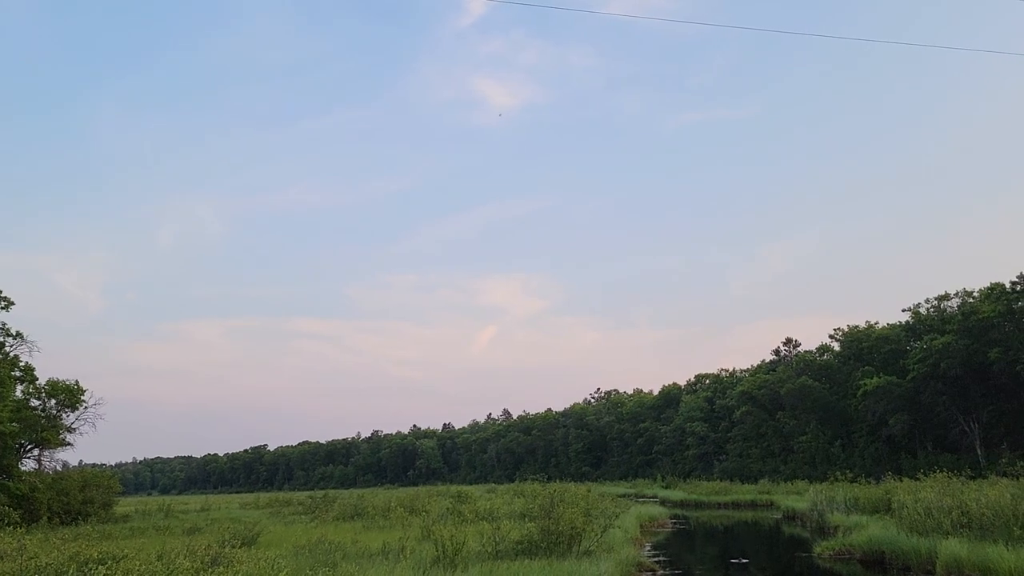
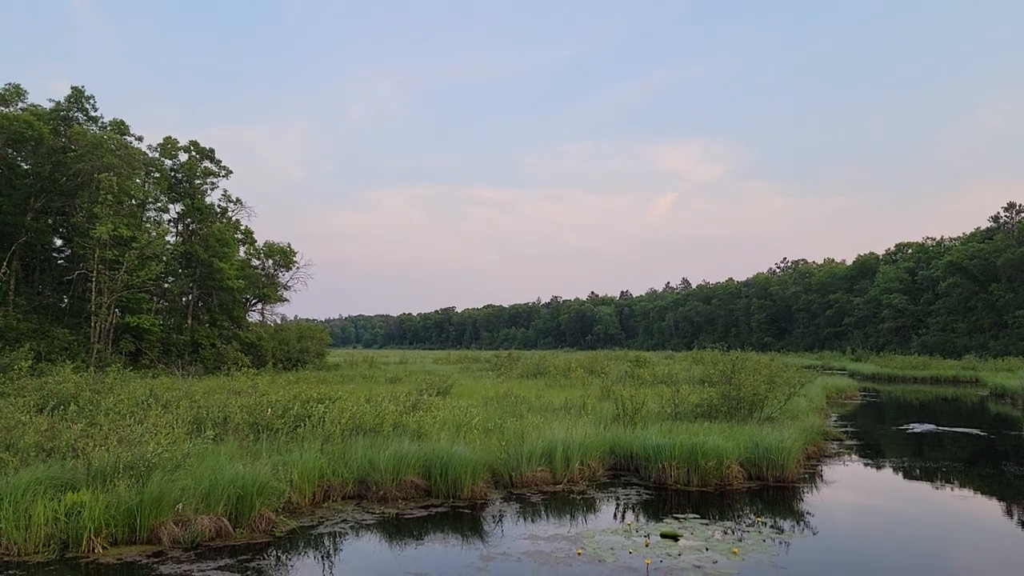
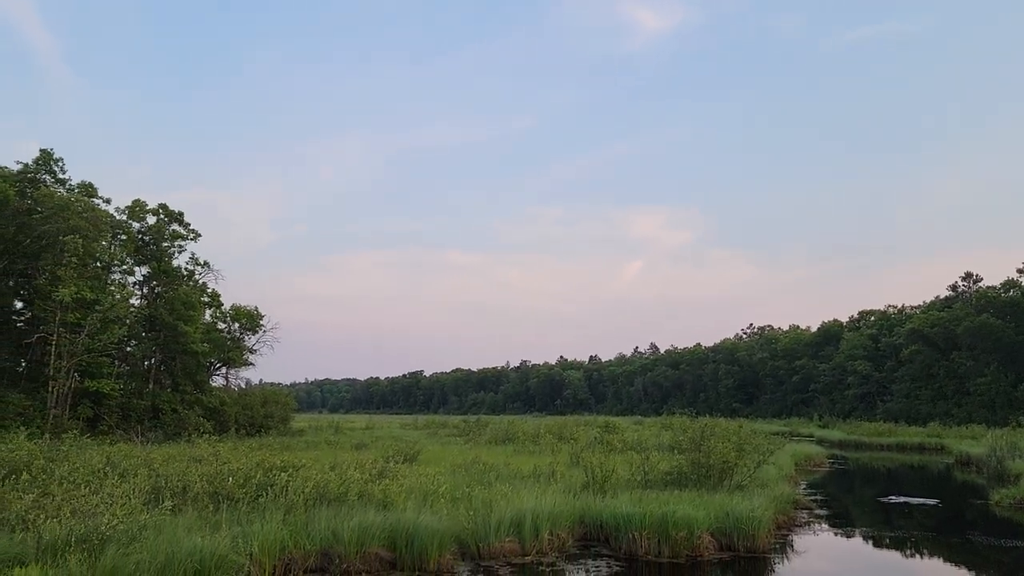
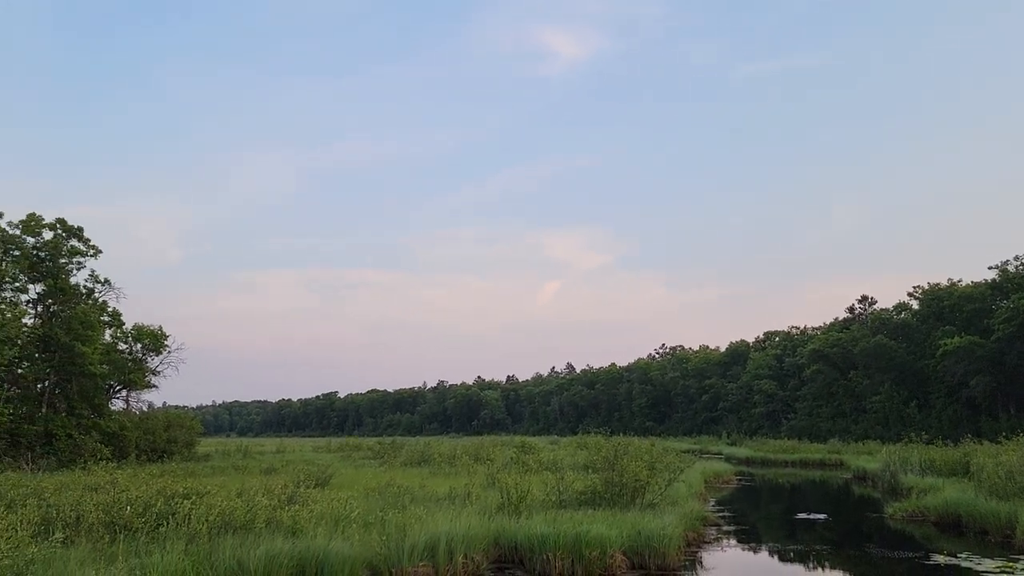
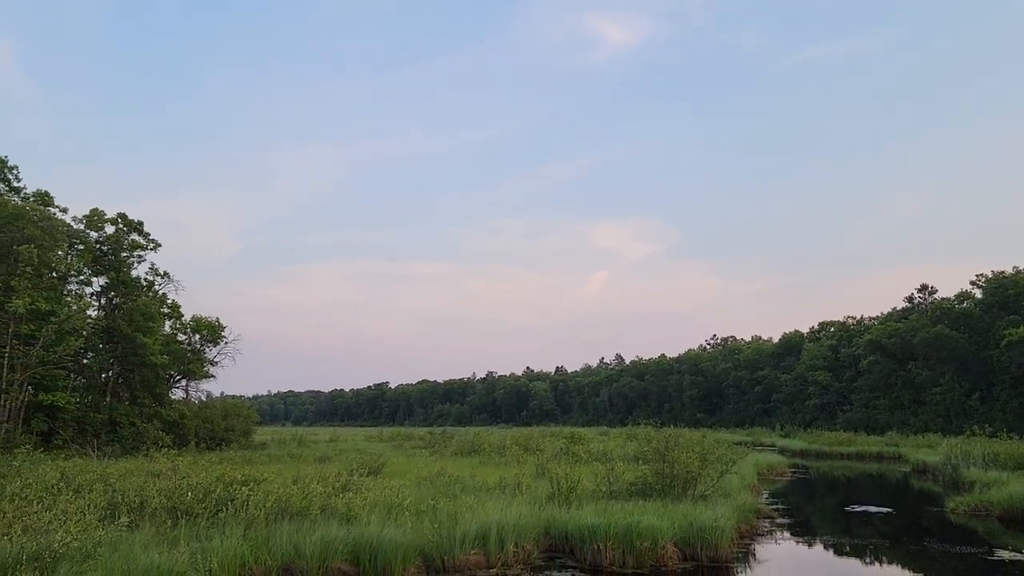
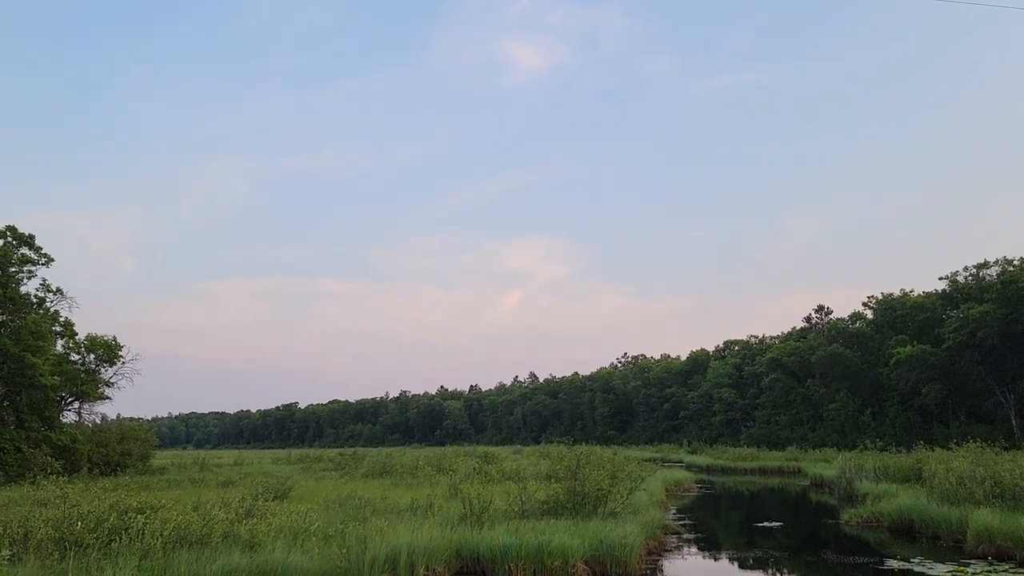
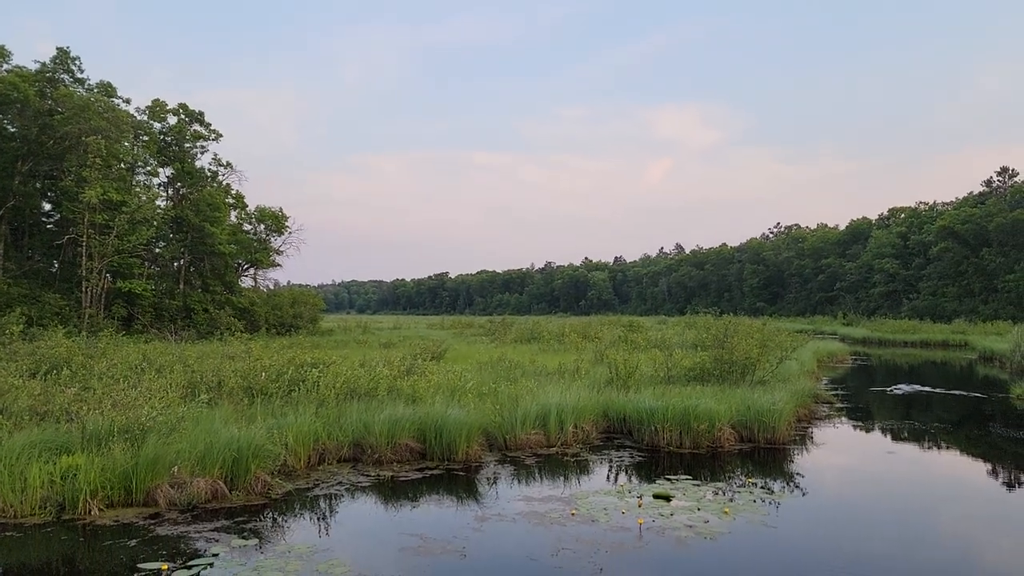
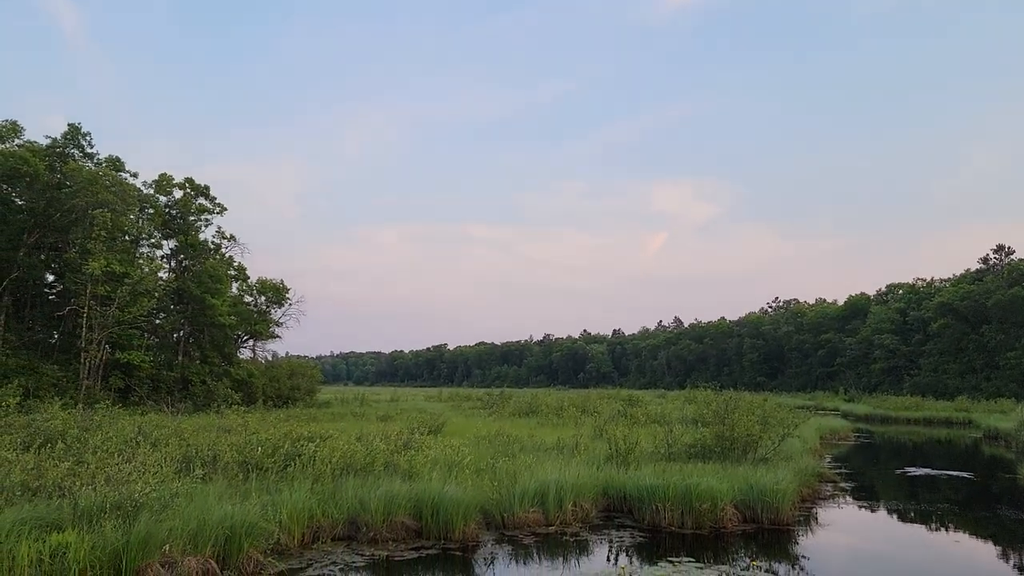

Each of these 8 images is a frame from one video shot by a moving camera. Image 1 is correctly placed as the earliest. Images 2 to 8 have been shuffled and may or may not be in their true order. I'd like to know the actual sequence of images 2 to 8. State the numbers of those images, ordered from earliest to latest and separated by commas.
6, 4, 5, 3, 8, 2, 7
